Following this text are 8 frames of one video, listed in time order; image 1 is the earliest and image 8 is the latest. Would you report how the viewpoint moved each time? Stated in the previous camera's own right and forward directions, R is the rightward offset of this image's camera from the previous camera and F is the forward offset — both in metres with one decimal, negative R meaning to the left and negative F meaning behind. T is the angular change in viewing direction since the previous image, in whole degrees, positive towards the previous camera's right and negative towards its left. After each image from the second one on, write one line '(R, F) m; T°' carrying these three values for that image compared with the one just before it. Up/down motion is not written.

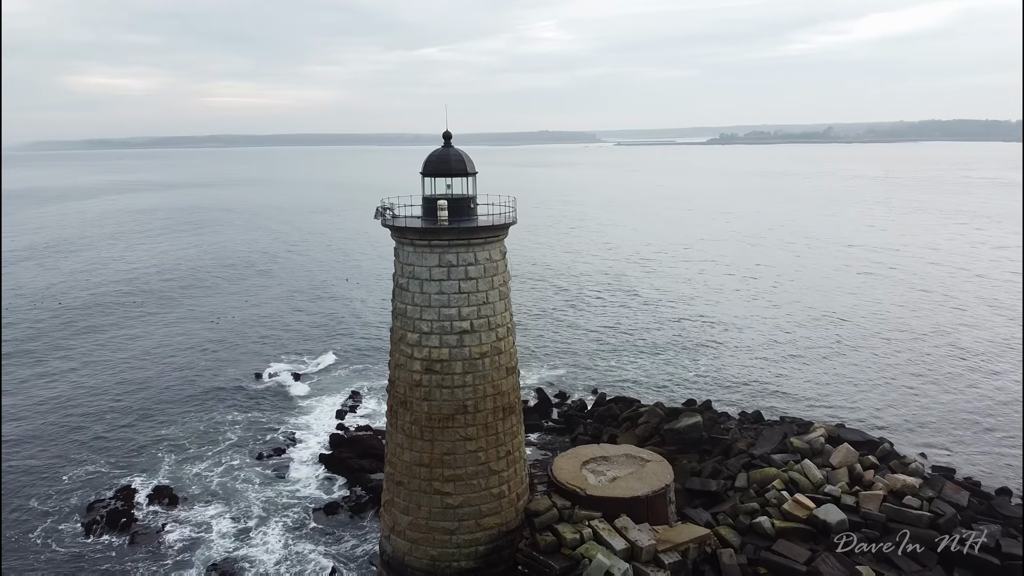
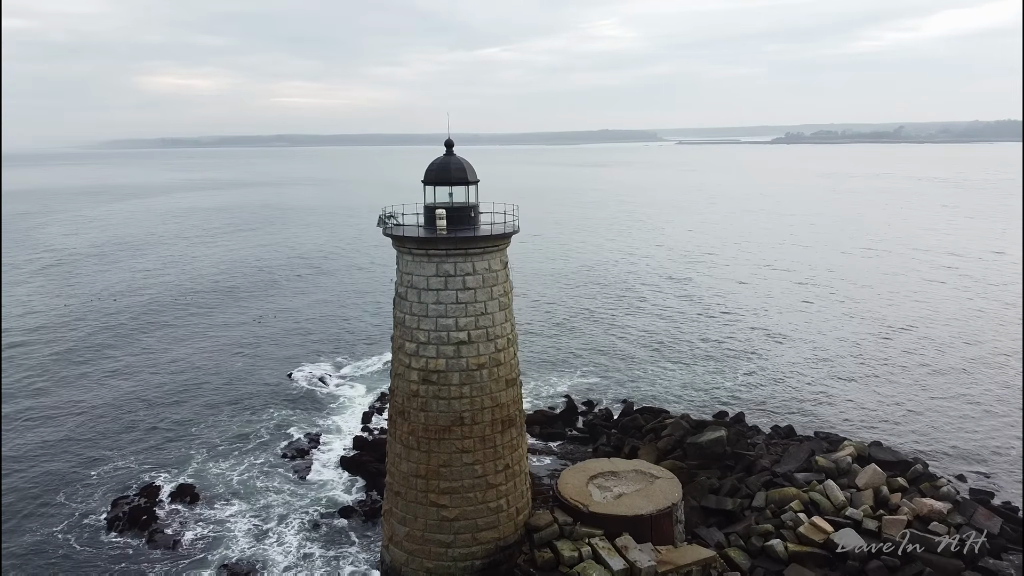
(+1.3, +0.4) m; -4°
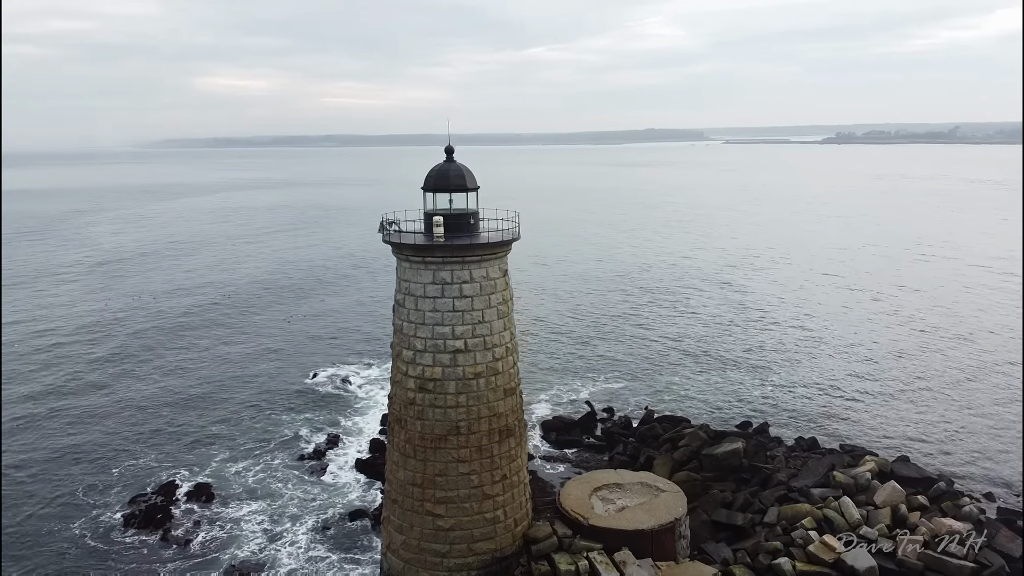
(+1.0, +0.2) m; -3°
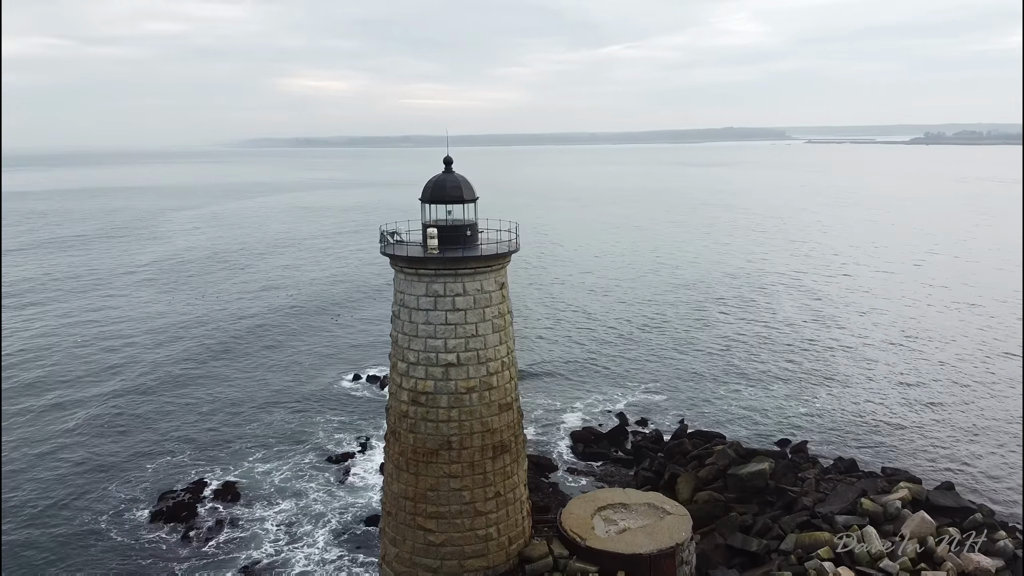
(+1.6, +0.4) m; -5°
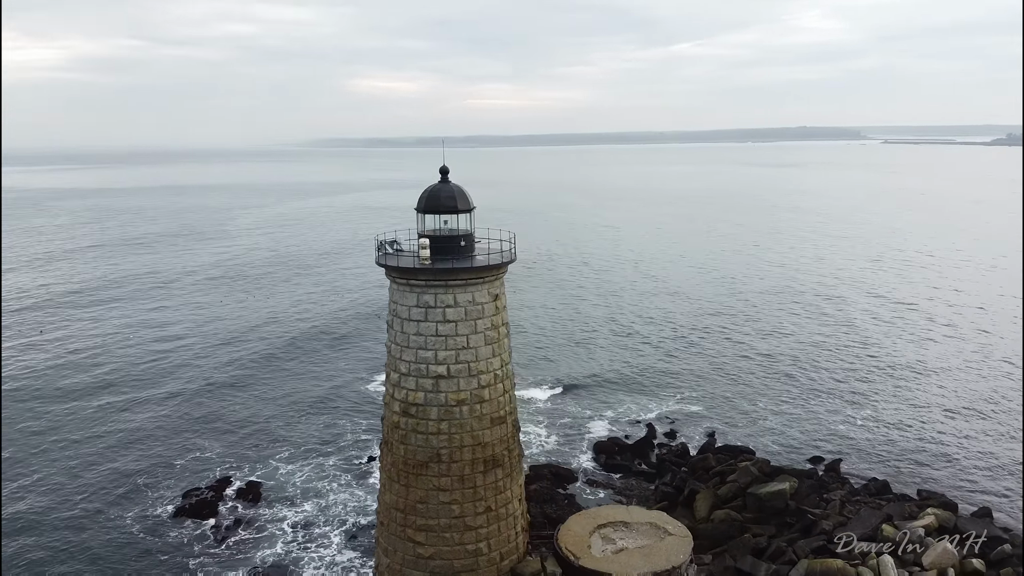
(+1.4, +0.3) m; -5°
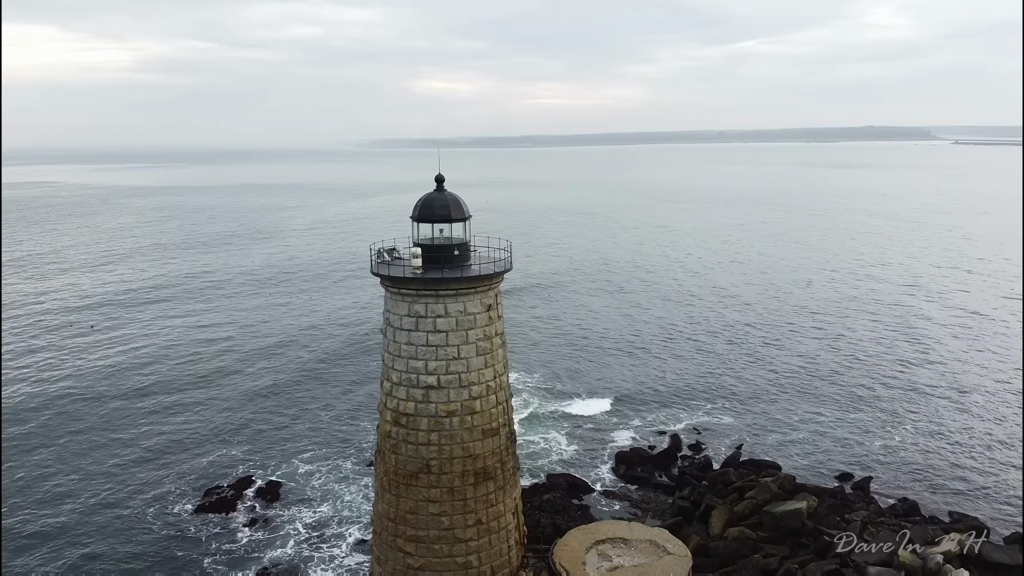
(+1.3, +0.3) m; -4°
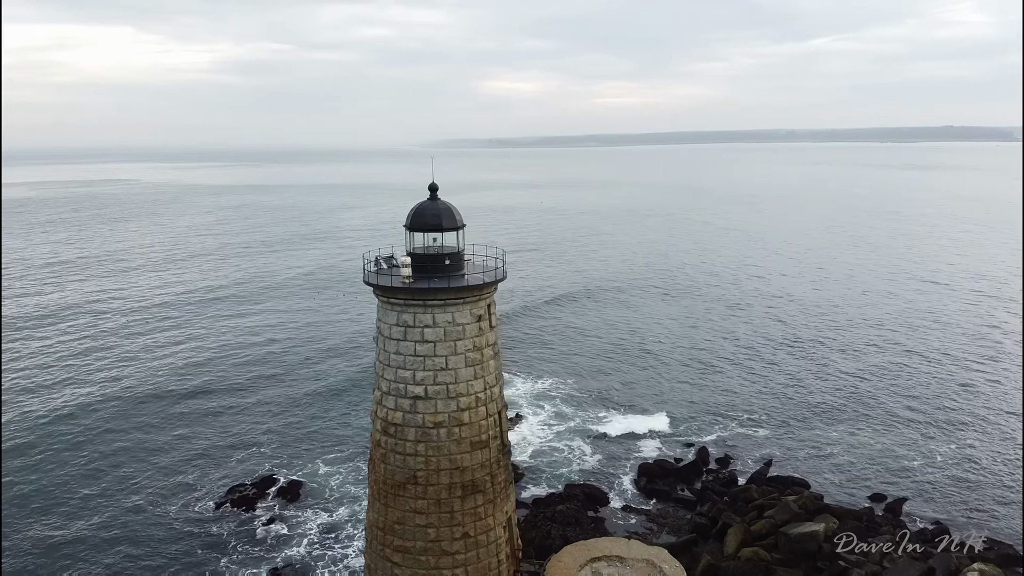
(+1.4, +0.3) m; -5°
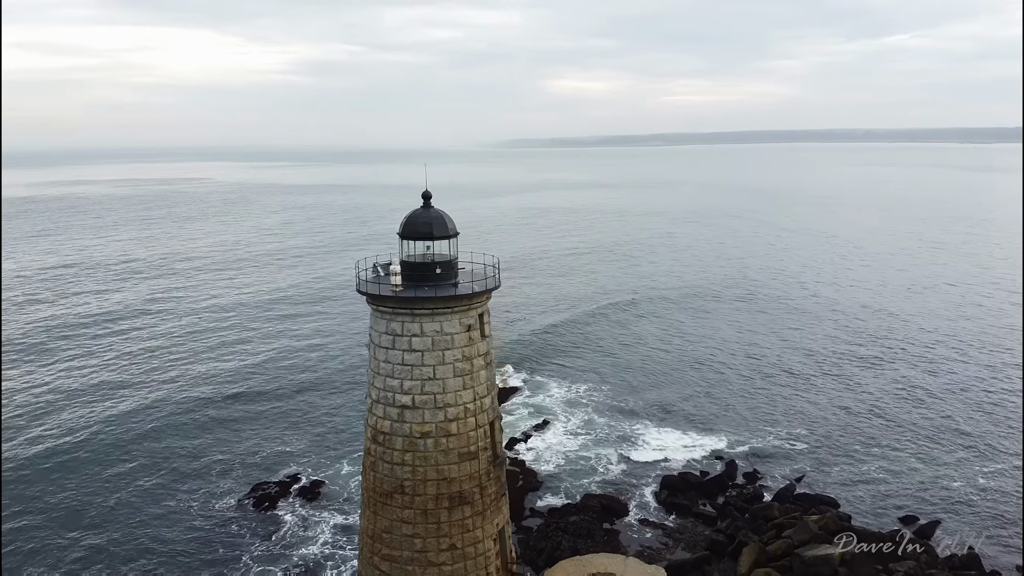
(+1.4, +0.3) m; -5°
